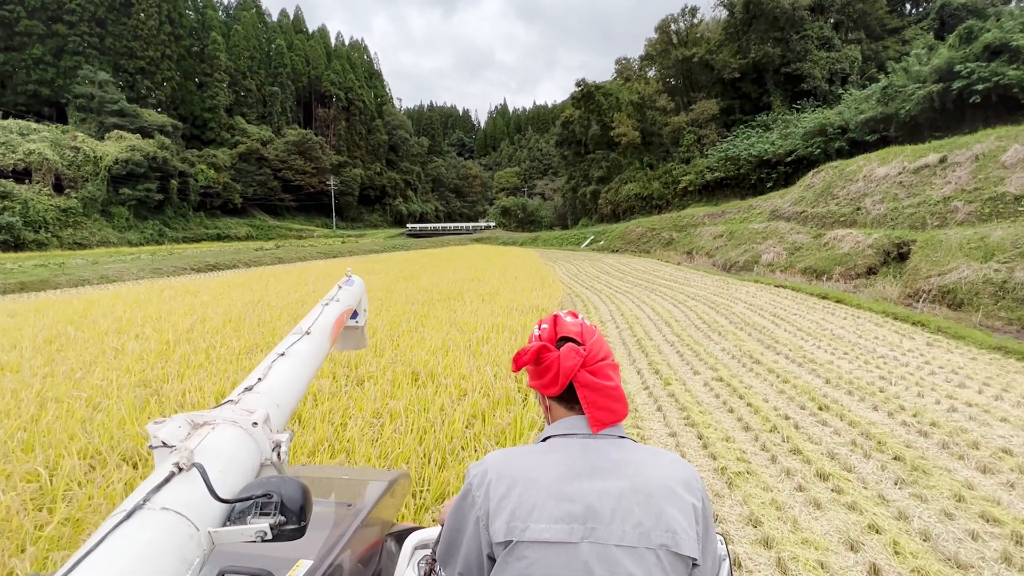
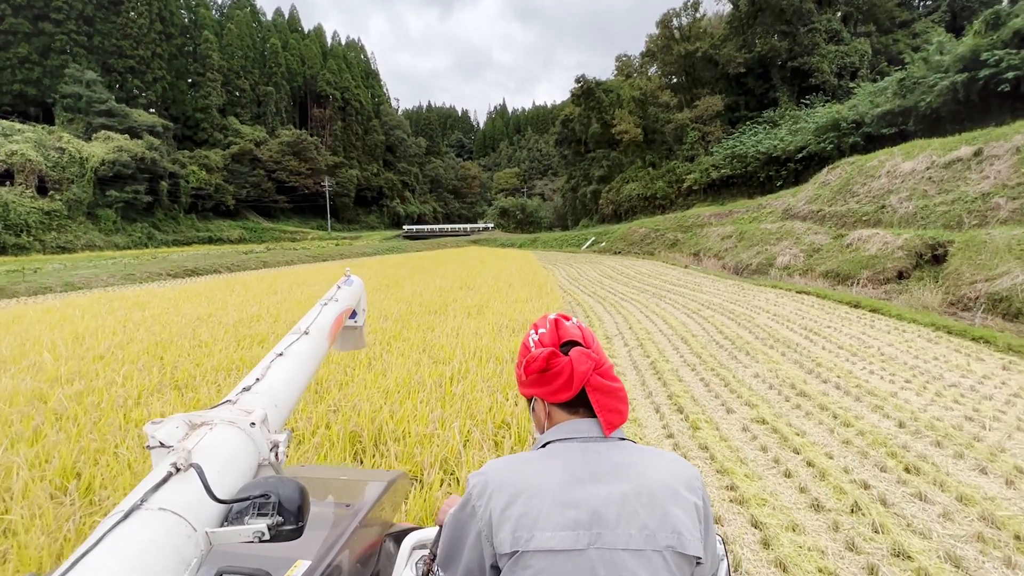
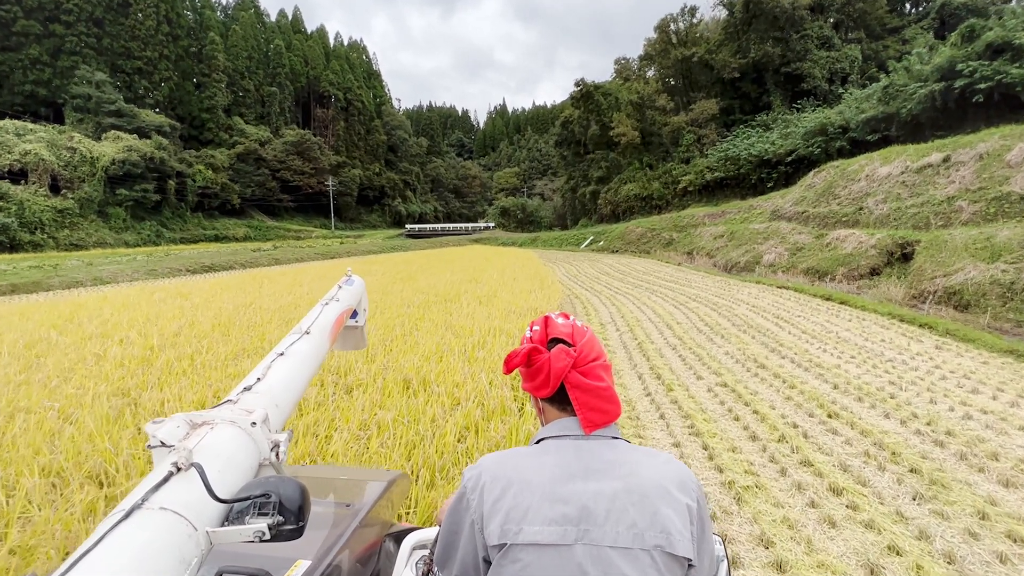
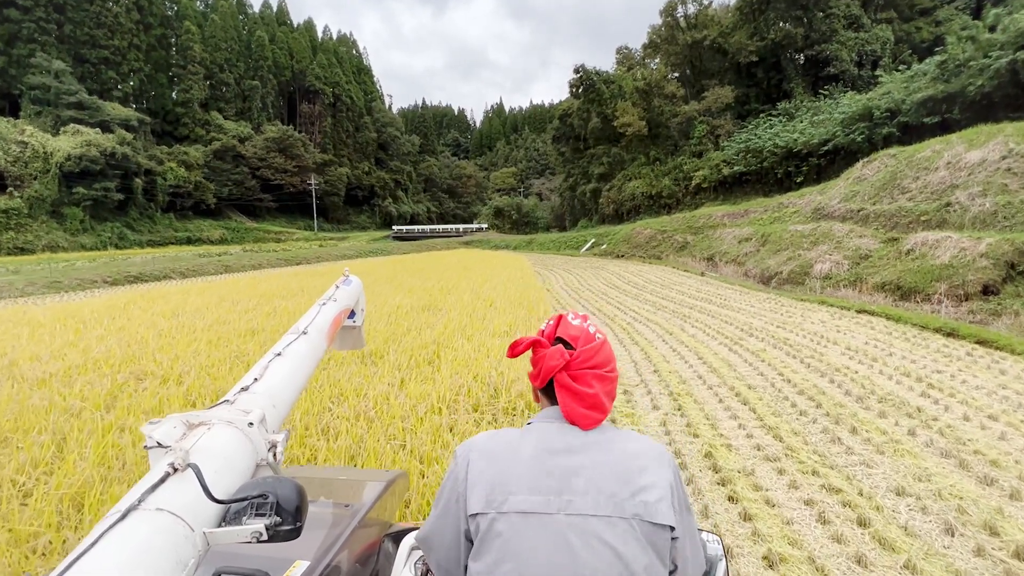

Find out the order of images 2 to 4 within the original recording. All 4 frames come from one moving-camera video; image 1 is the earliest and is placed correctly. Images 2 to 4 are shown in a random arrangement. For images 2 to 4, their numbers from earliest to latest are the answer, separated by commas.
3, 2, 4
